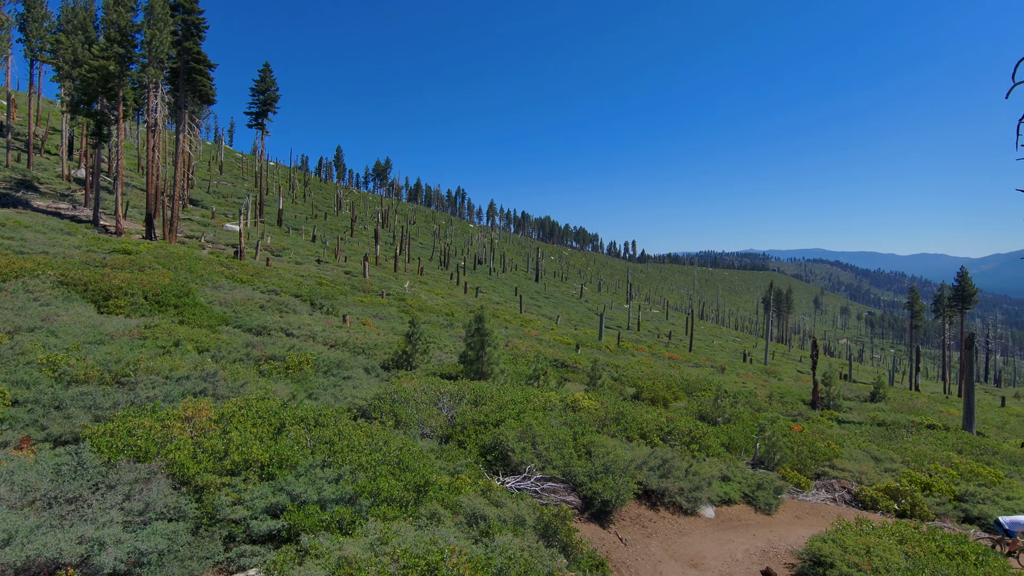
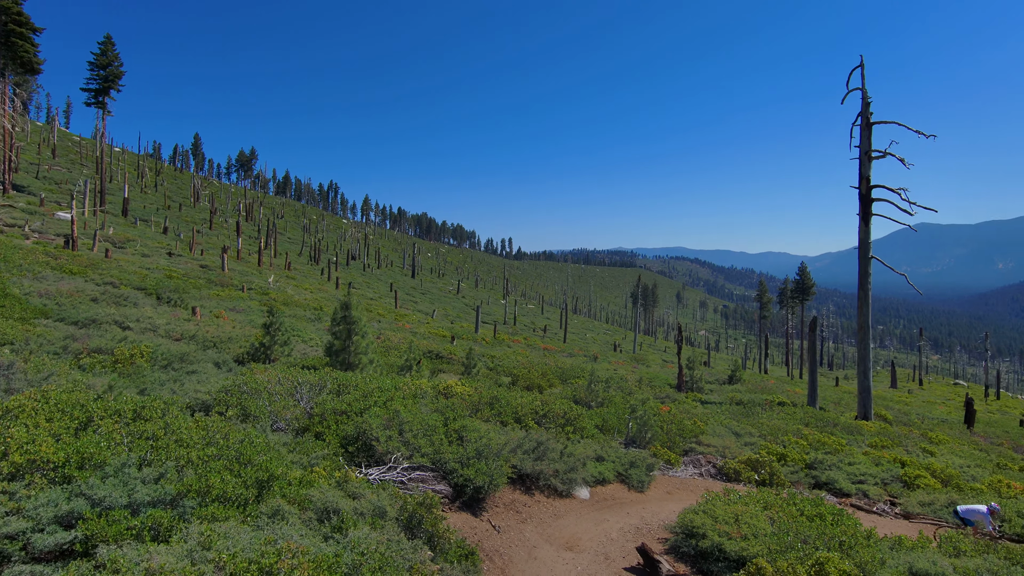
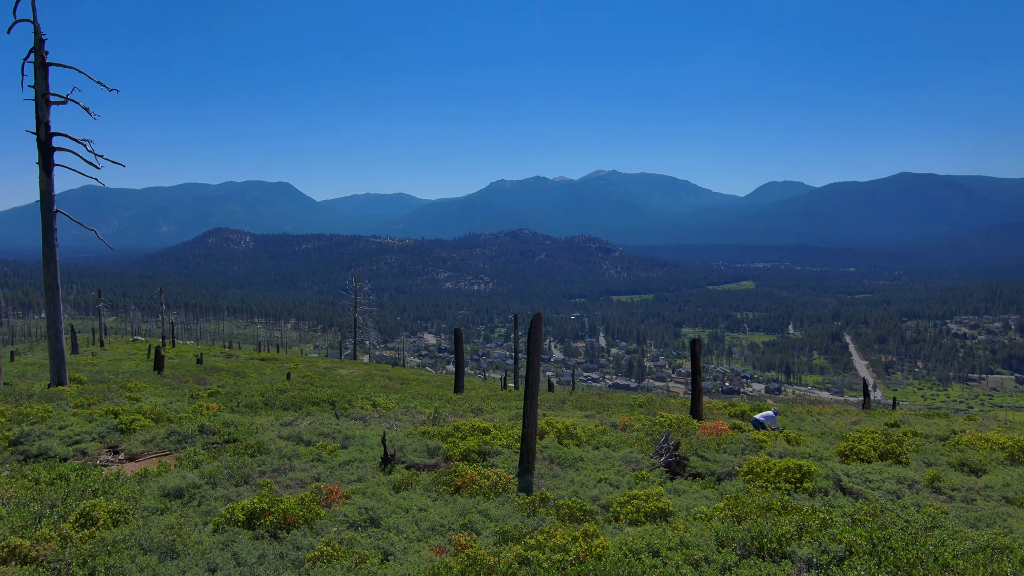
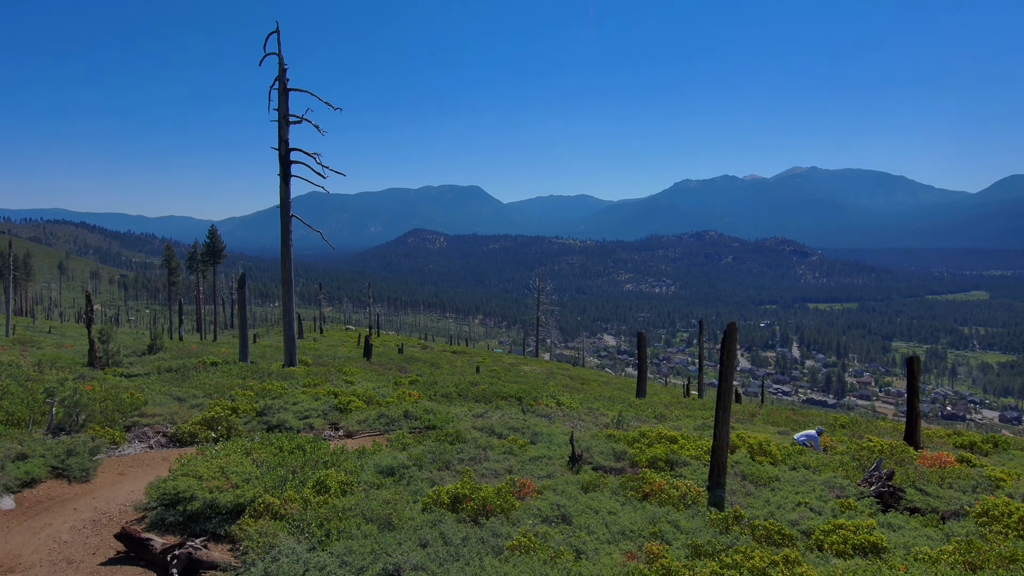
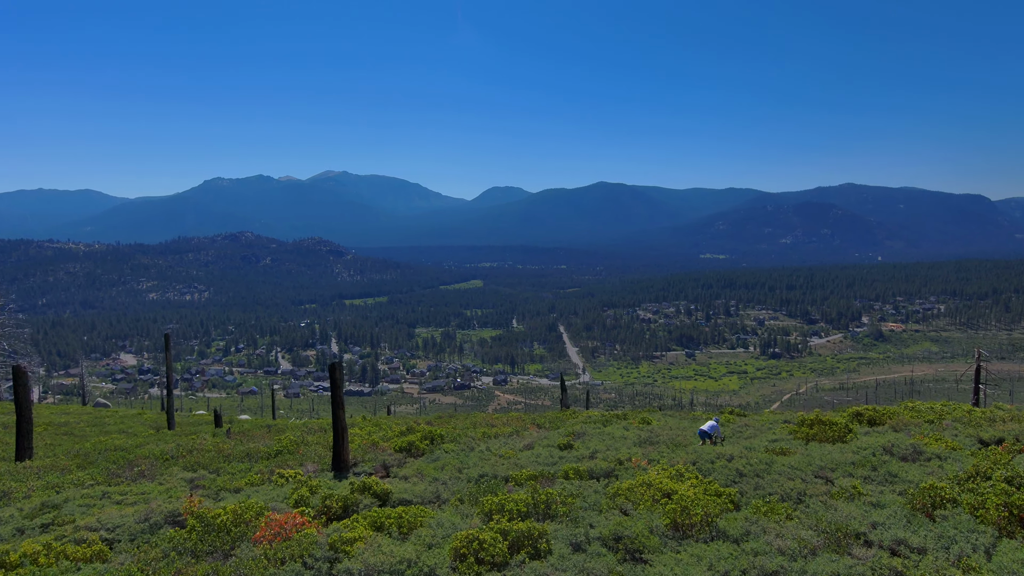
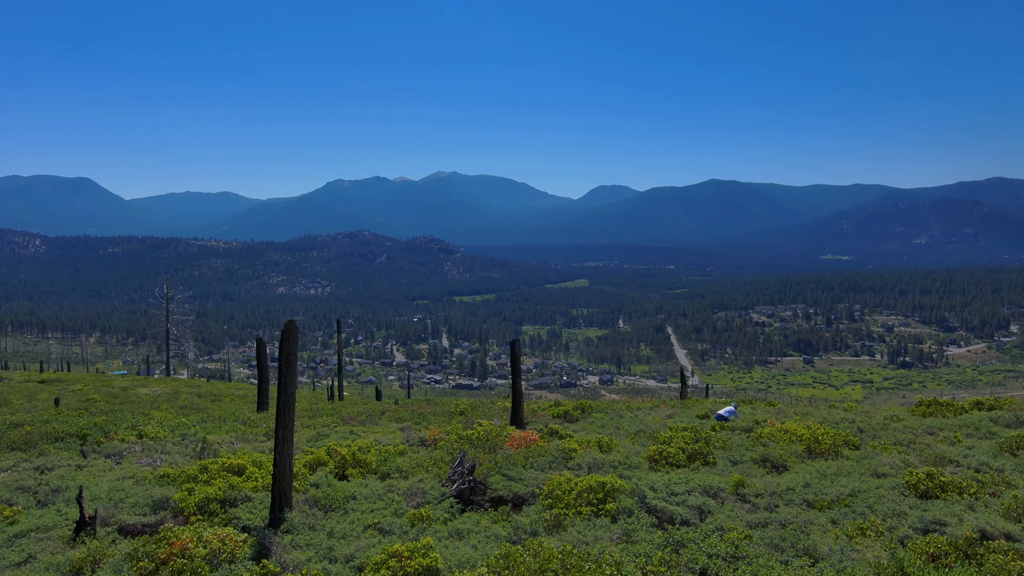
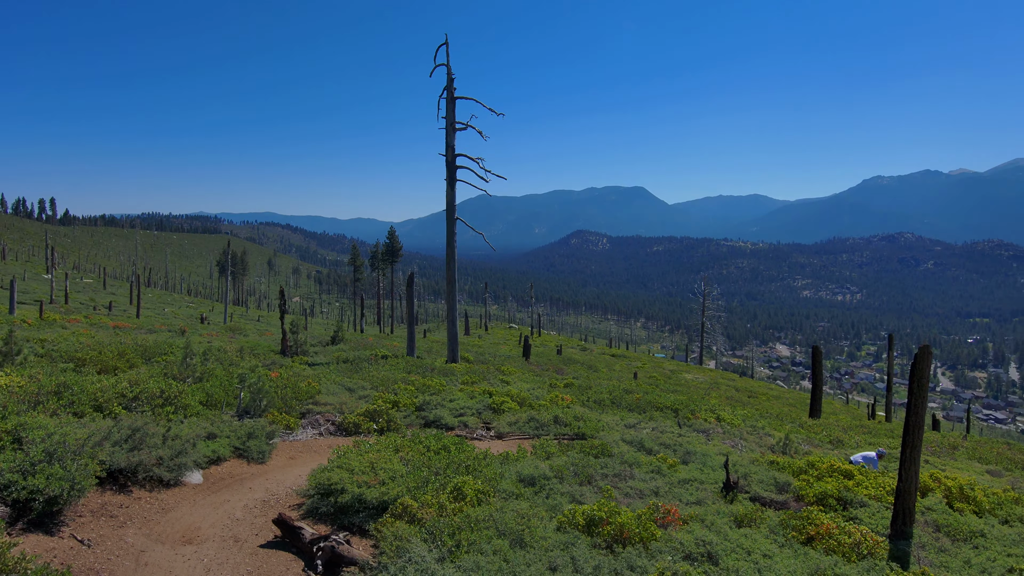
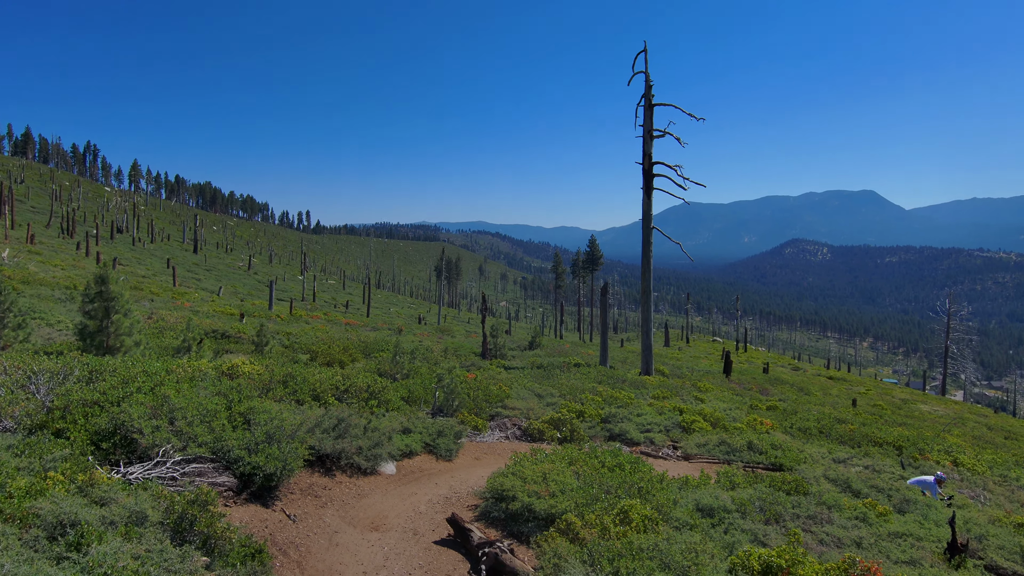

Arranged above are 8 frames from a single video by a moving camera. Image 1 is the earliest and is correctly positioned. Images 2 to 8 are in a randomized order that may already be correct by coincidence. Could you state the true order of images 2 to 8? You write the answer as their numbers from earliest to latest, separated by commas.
2, 8, 7, 4, 3, 6, 5
